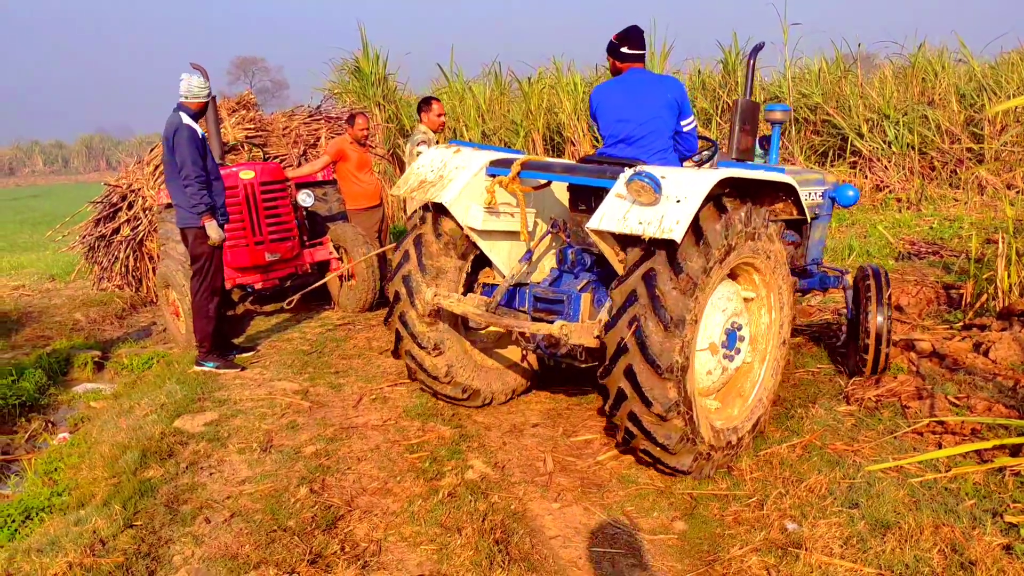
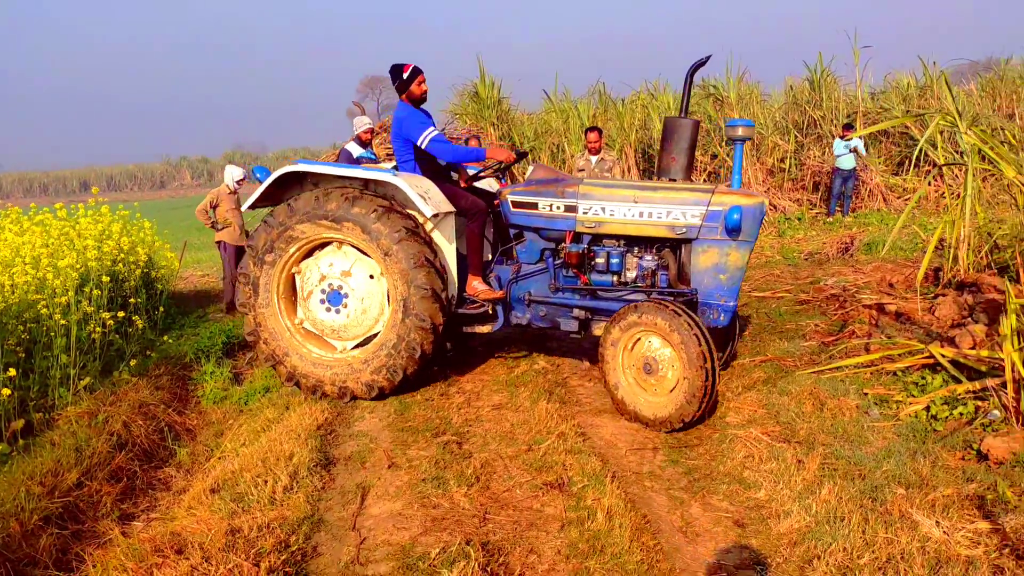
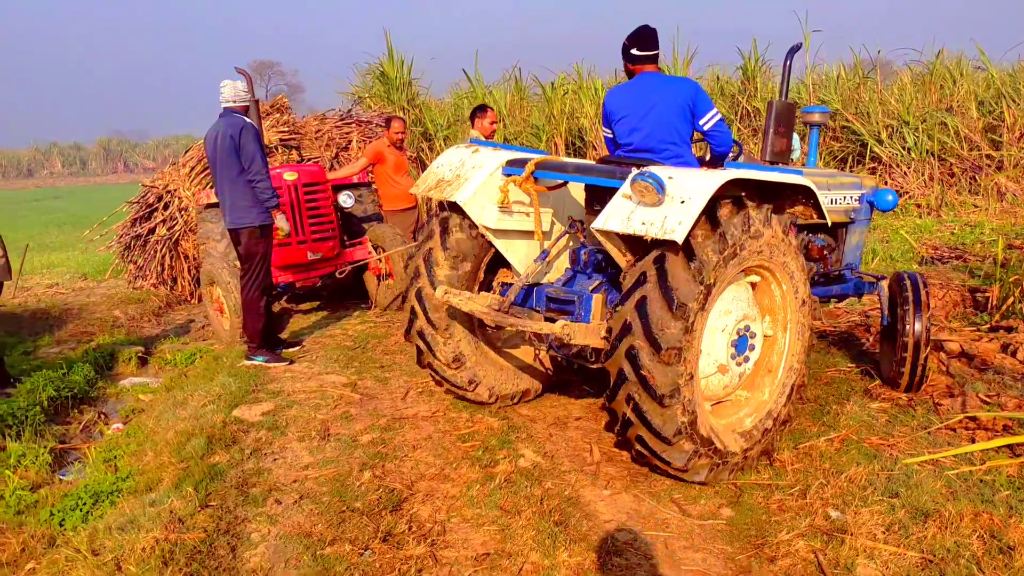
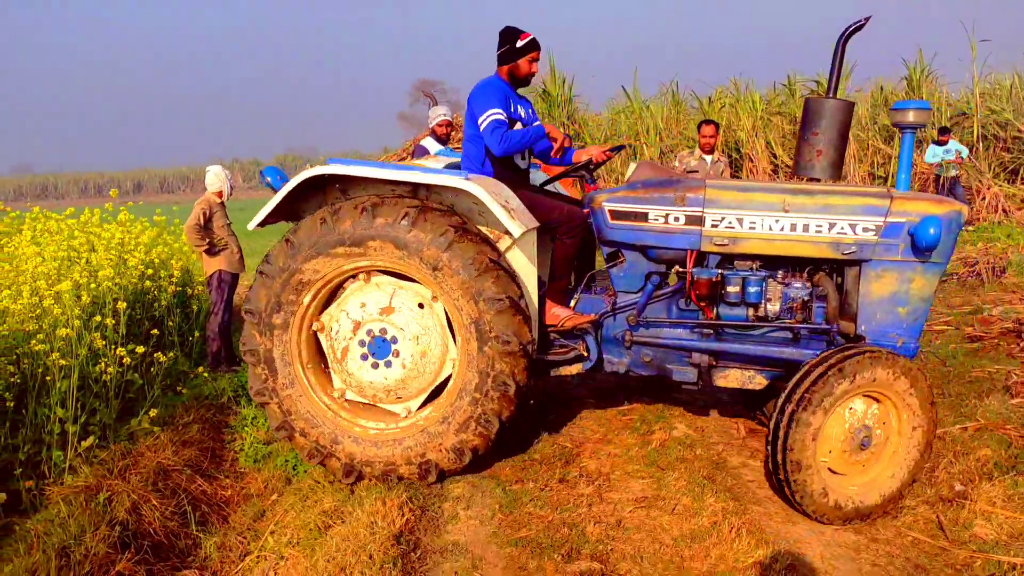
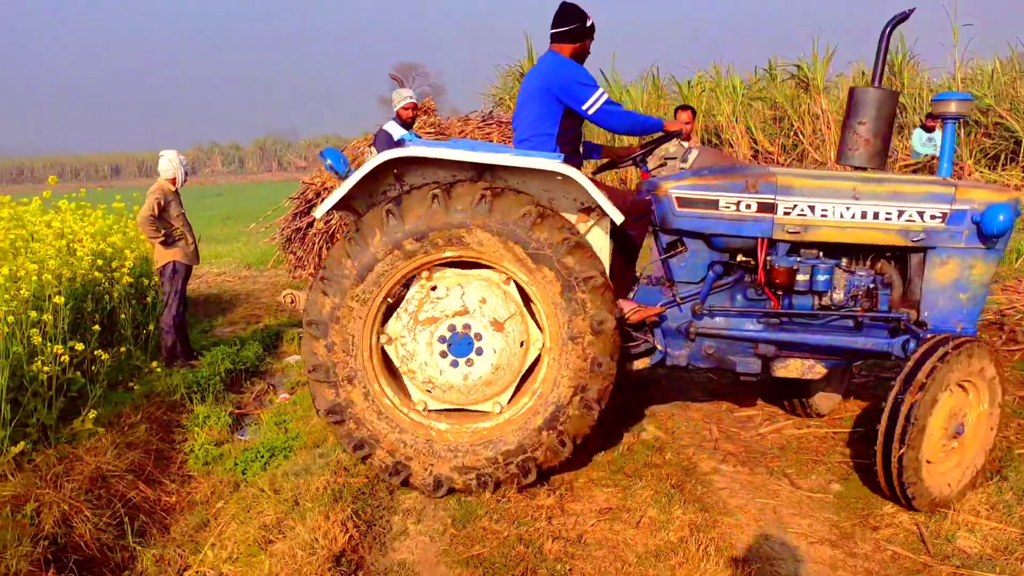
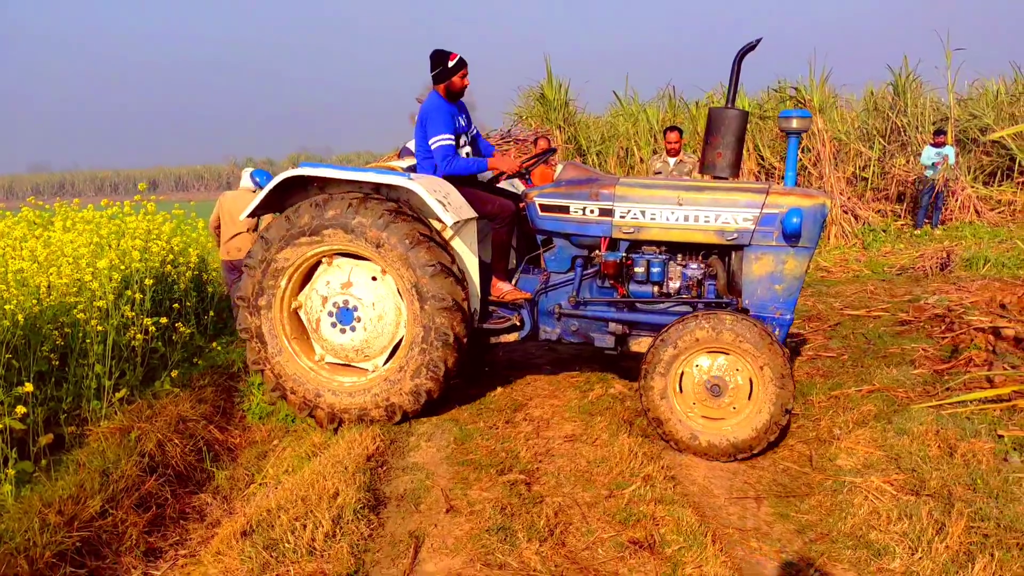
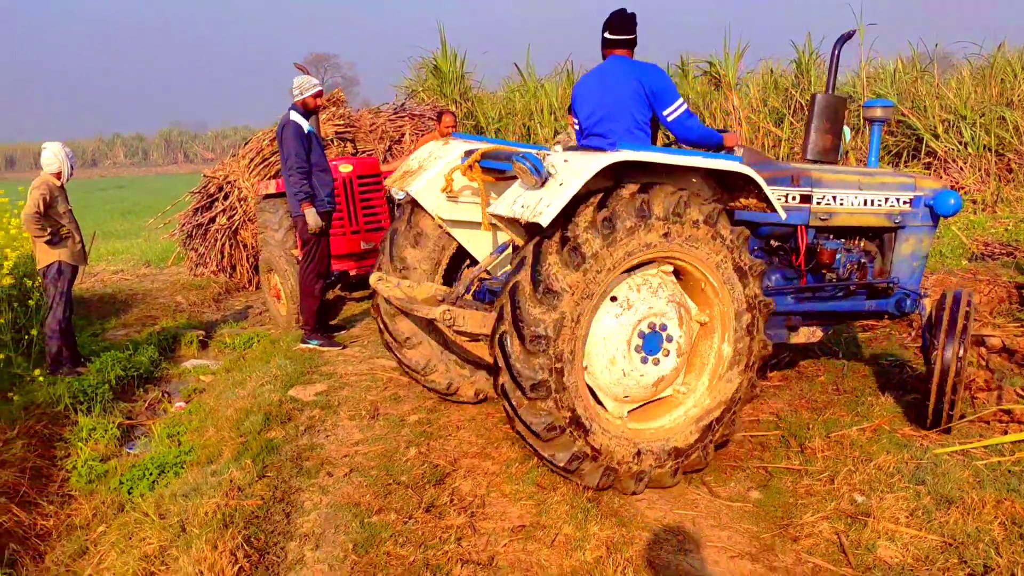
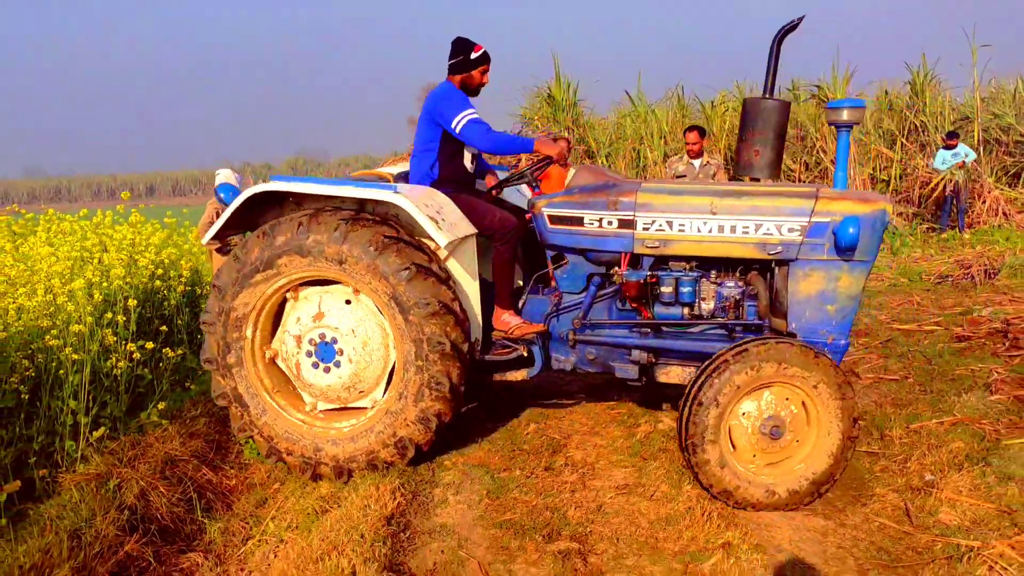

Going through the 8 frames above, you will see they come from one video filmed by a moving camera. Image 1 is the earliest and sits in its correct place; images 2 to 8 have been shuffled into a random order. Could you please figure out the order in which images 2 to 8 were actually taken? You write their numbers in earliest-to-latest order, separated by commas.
3, 7, 5, 4, 8, 6, 2
